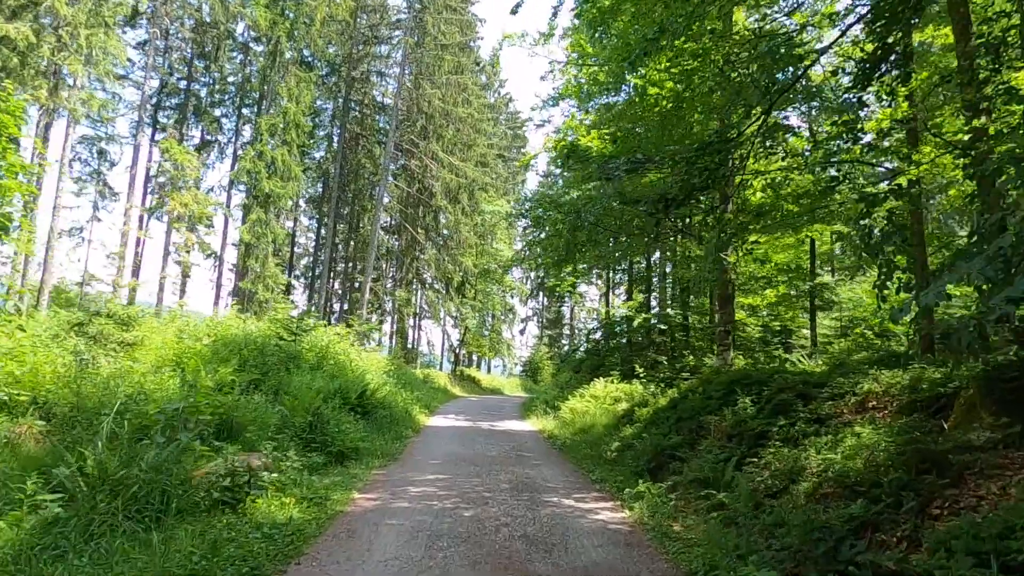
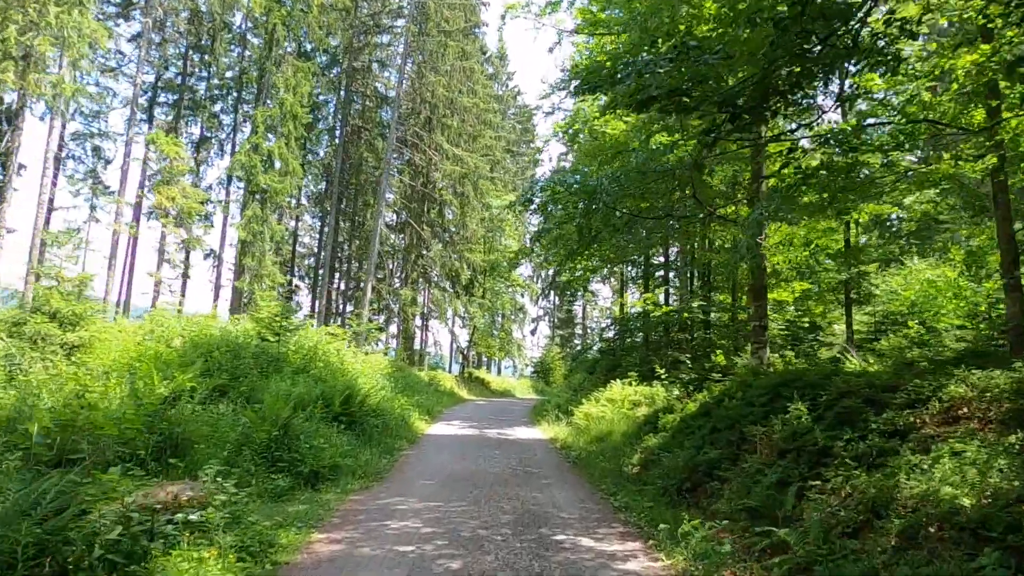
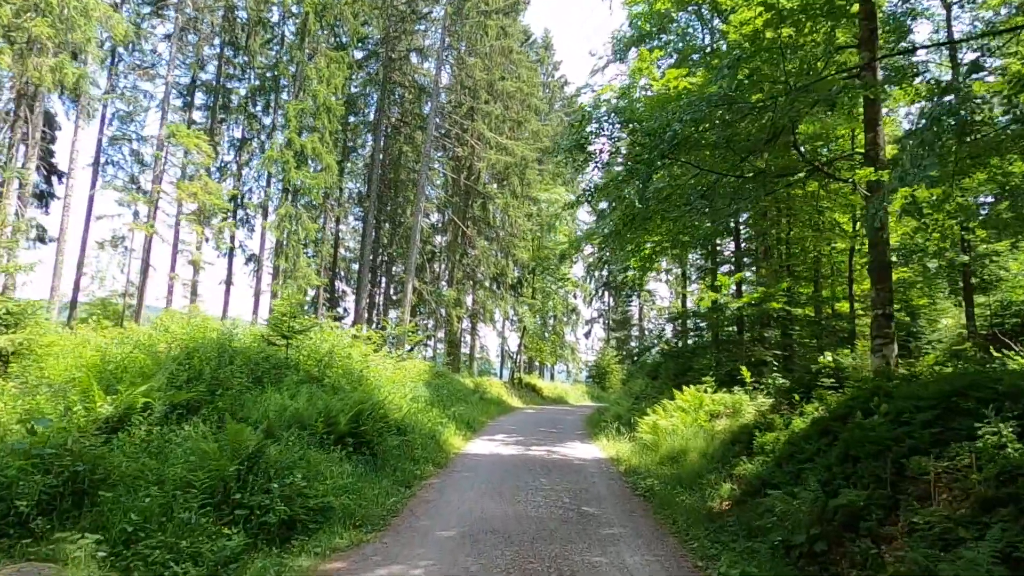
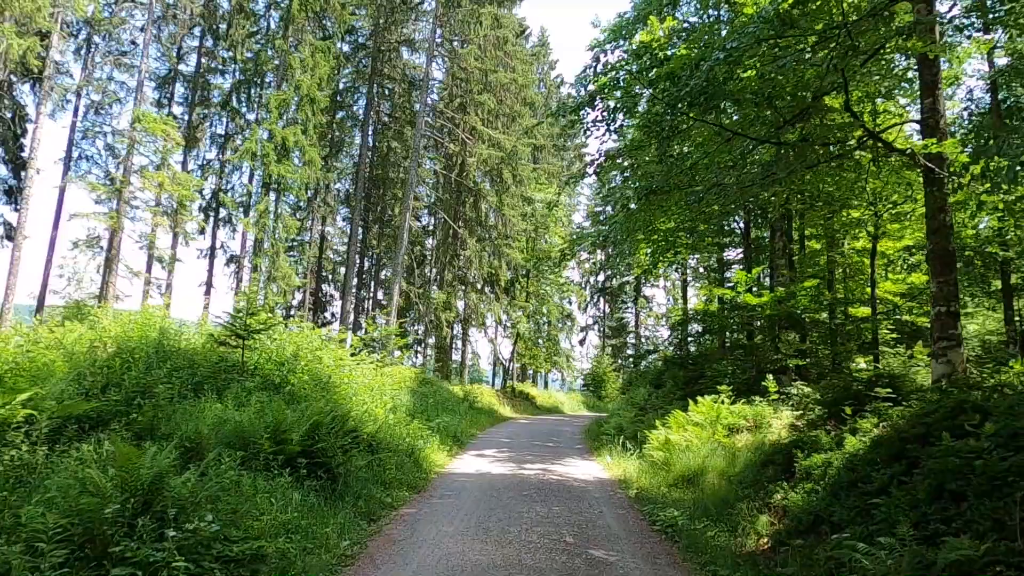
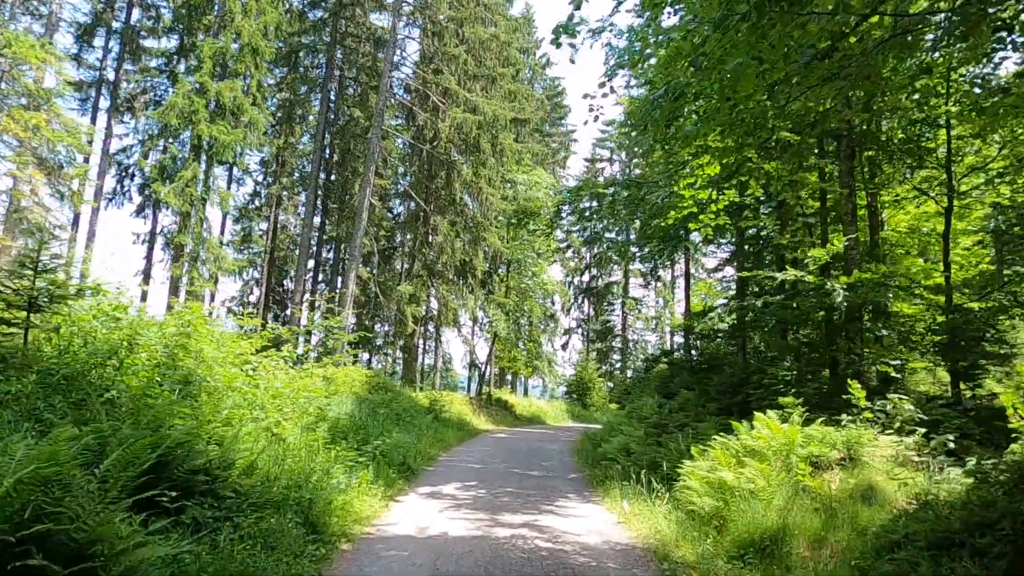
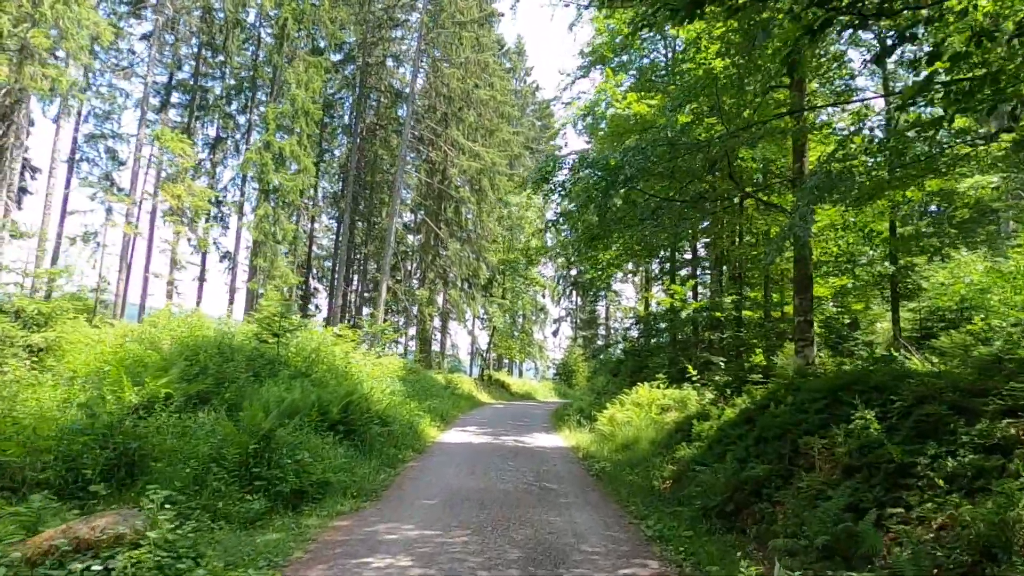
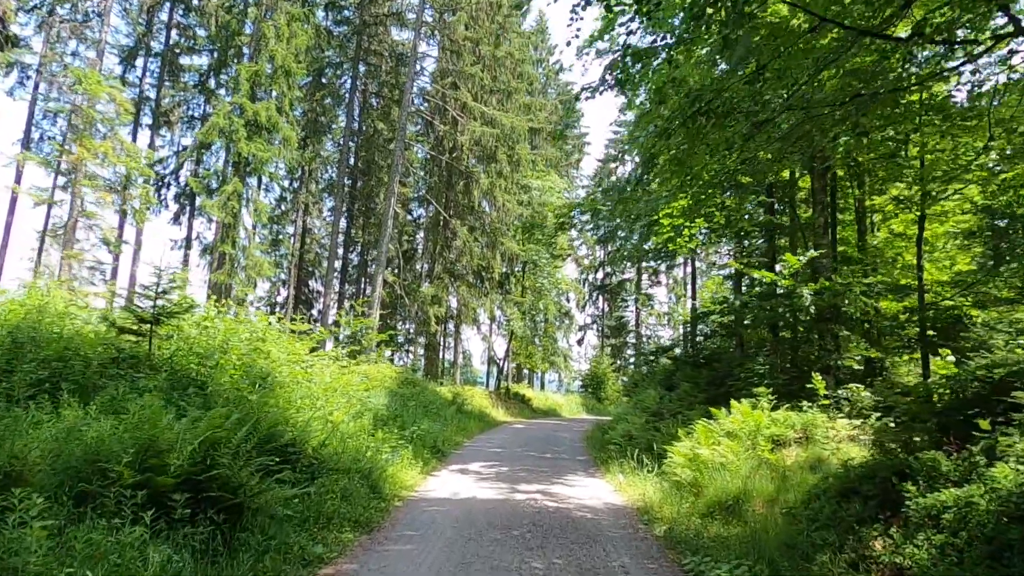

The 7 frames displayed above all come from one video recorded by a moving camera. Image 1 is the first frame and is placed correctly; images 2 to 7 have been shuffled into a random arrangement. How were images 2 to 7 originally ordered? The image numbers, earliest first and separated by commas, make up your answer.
2, 6, 3, 4, 7, 5
